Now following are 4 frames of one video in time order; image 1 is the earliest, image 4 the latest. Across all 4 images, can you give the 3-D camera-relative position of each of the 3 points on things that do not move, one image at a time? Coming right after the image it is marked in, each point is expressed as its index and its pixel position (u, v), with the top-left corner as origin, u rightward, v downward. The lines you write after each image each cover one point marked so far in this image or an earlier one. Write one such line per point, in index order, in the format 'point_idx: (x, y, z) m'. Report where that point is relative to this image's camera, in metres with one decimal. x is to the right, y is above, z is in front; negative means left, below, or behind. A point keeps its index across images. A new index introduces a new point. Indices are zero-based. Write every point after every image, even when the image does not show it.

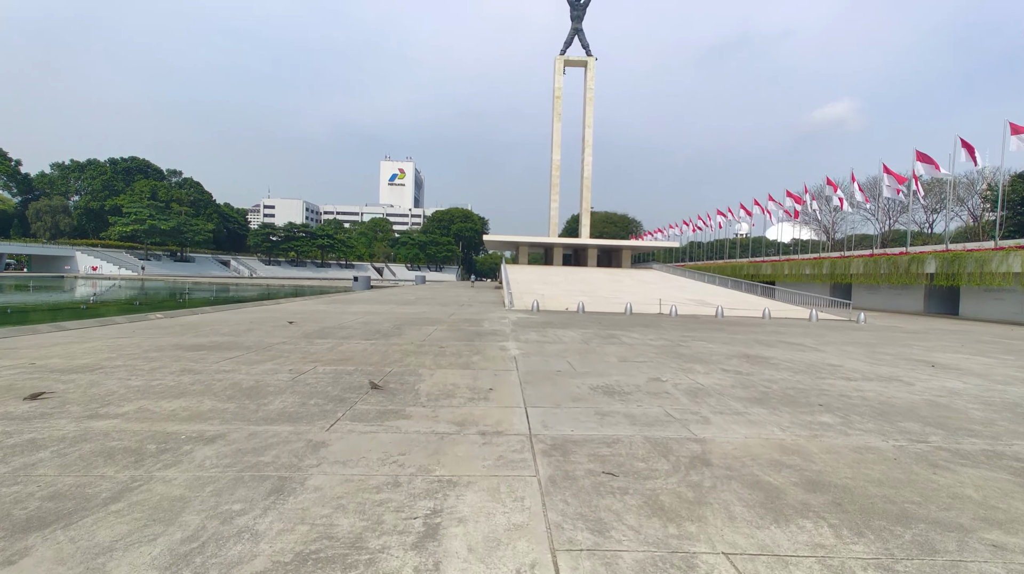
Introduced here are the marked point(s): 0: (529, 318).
0: (+0.6, -1.1, +16.2) m
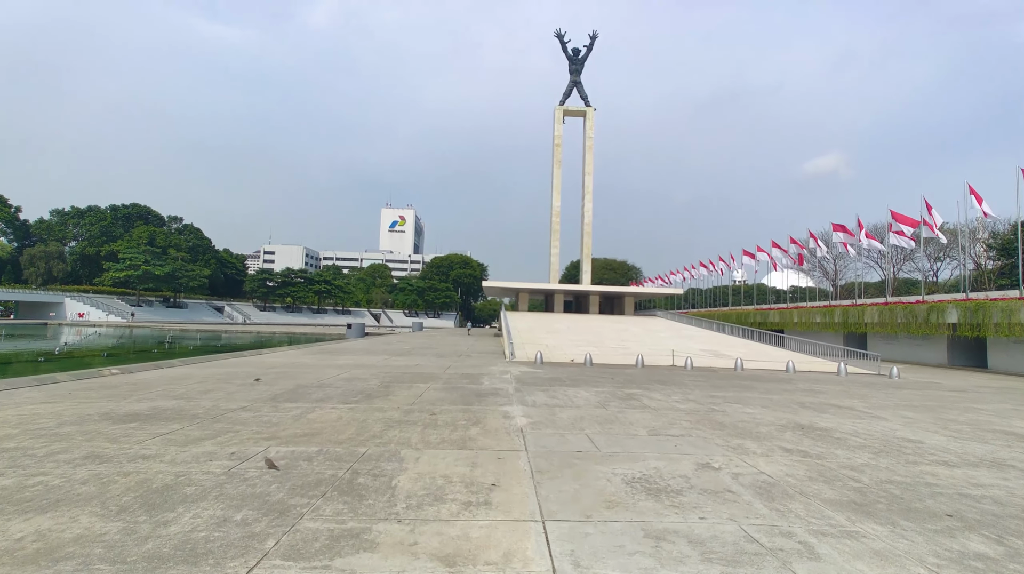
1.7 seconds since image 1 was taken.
0: (+0.6, -2.7, +14.6) m
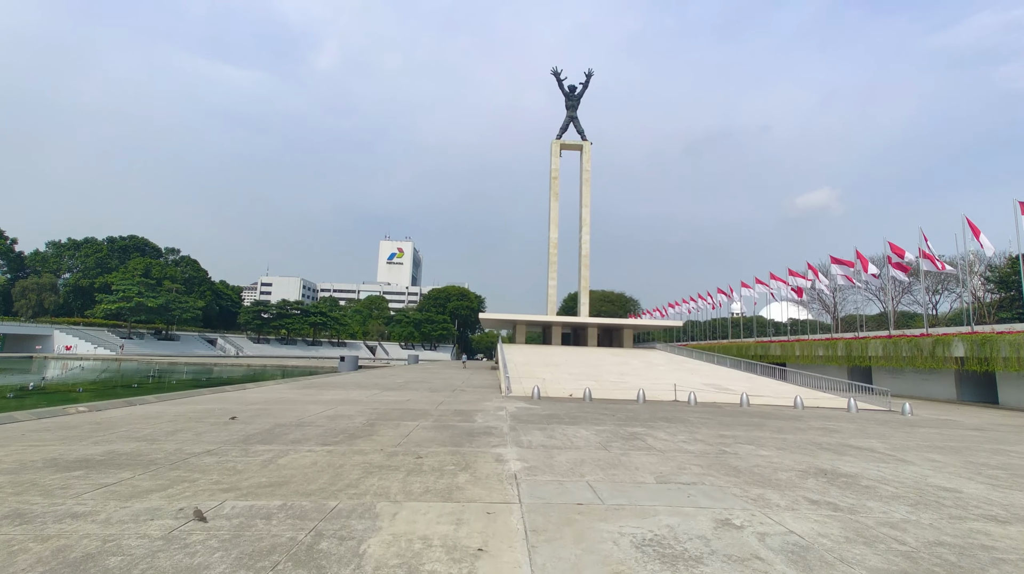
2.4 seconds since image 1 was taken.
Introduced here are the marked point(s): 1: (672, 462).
0: (+0.5, -3.6, +13.9) m
1: (+2.4, -2.7, +7.1) m
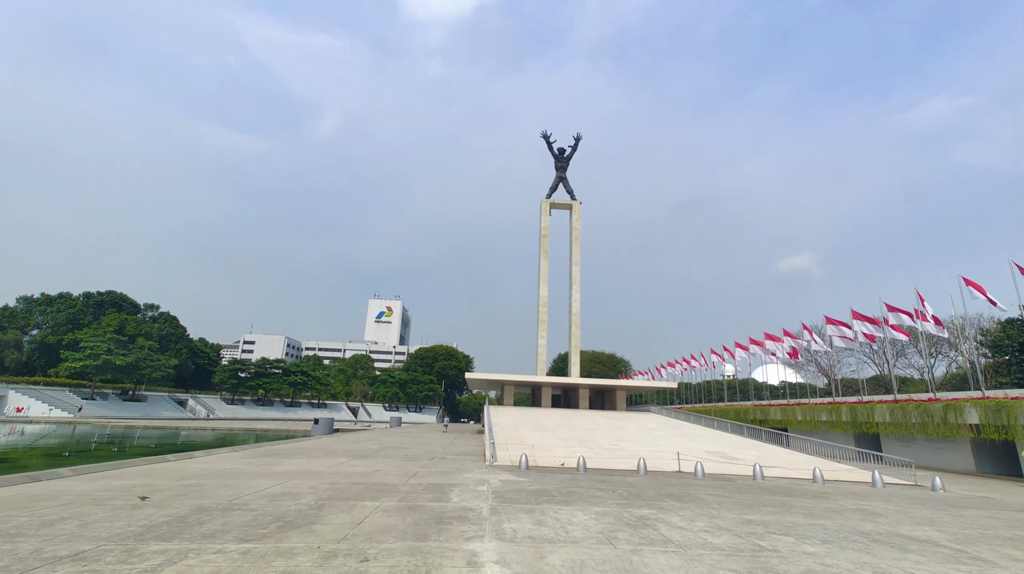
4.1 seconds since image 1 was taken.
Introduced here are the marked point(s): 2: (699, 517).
0: (+0.1, -5.0, +12.0) m
1: (+2.2, -3.3, +5.4) m
2: (+3.3, -4.1, +8.4) m
